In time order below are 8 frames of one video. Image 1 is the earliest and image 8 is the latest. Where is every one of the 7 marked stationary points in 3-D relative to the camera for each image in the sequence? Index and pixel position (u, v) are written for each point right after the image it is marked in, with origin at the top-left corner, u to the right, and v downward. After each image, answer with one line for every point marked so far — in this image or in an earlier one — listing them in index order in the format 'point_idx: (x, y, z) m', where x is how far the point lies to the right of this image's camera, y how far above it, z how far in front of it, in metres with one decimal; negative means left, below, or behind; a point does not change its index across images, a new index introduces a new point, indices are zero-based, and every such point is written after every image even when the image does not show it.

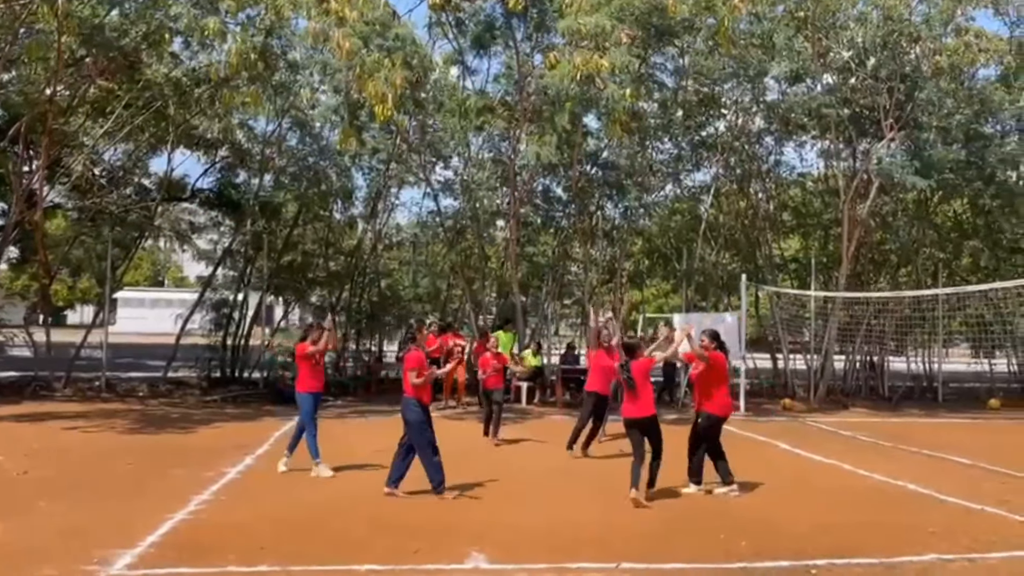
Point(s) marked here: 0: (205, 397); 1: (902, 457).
0: (-6.1, -2.1, +17.0) m
1: (+5.4, -2.3, +11.9) m
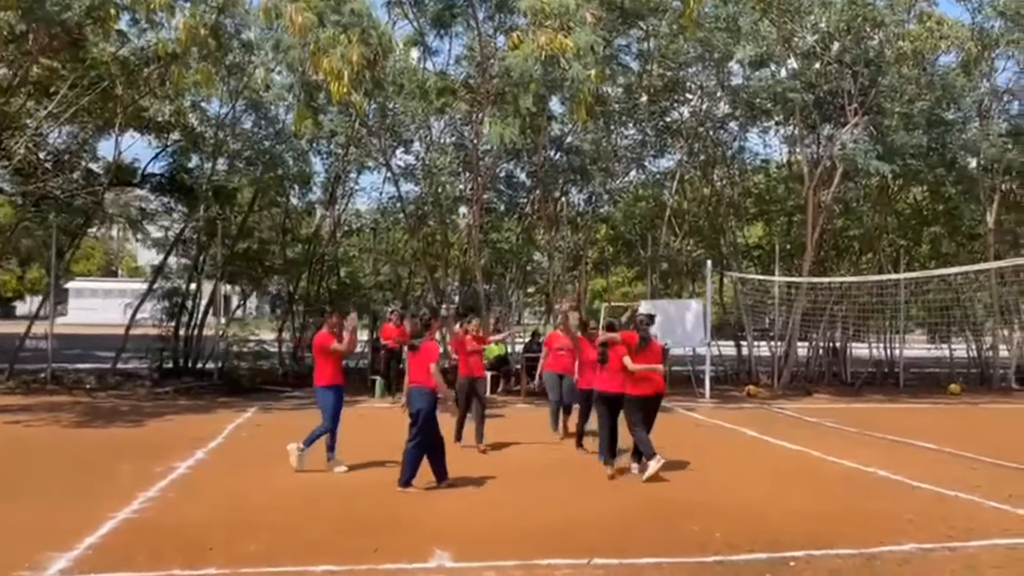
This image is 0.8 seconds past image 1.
0: (-6.8, -1.9, +16.4) m
1: (+4.9, -2.1, +11.8) m
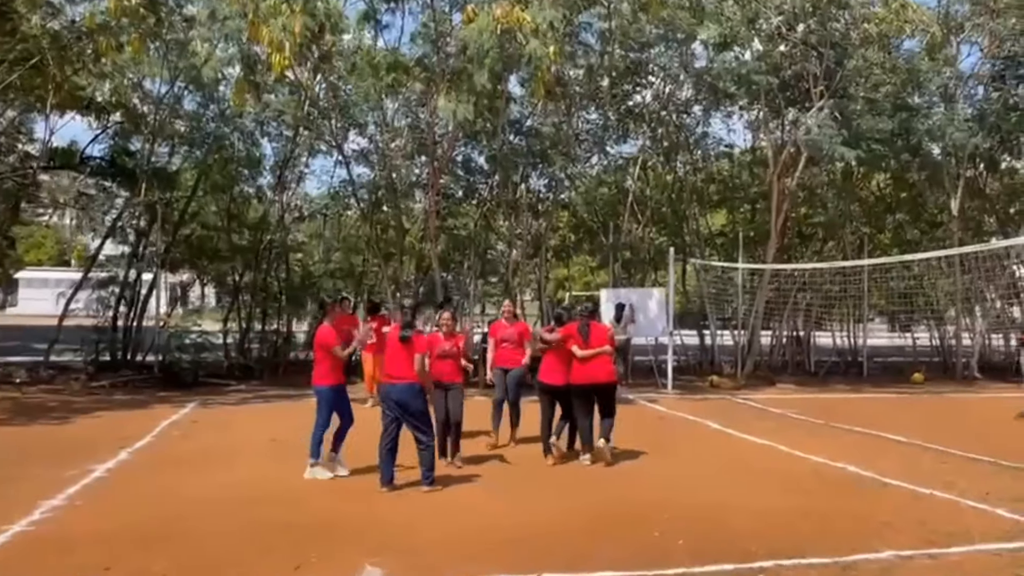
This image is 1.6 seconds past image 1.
0: (-7.6, -1.7, +15.5) m
1: (+4.3, -2.0, +11.3) m
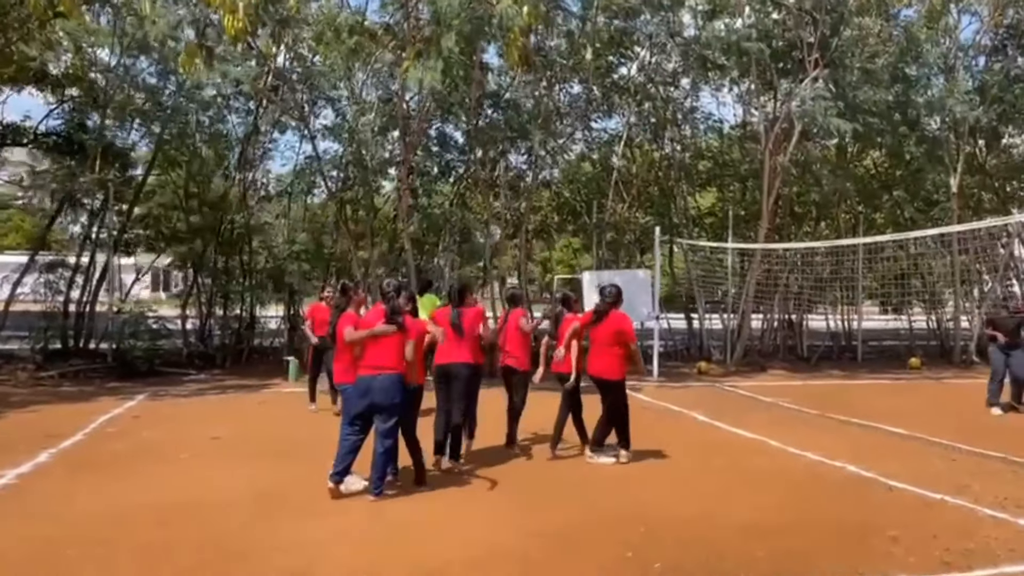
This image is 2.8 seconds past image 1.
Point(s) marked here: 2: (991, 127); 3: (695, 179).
0: (-8.0, -1.4, +14.5) m
1: (+3.9, -1.7, +10.5) m
2: (+10.5, +3.5, +18.8) m
3: (+4.2, +2.5, +19.8) m
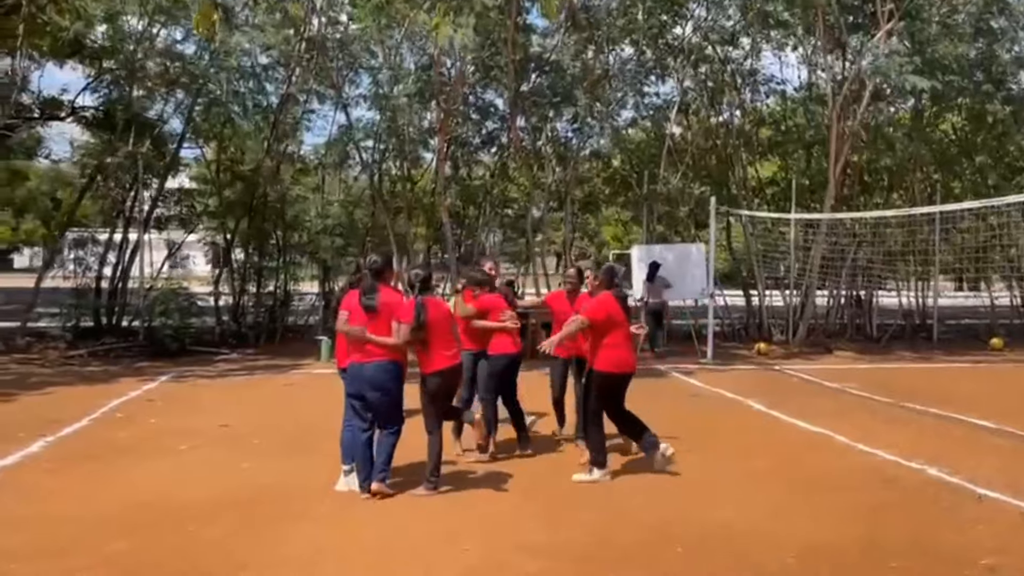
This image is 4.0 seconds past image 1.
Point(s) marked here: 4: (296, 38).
0: (-7.3, -1.0, +14.2) m
1: (+4.3, -1.4, +9.4) m
2: (+11.4, +4.0, +17.0) m
3: (+5.2, +3.0, +18.5) m
4: (-3.8, +4.4, +15.2) m
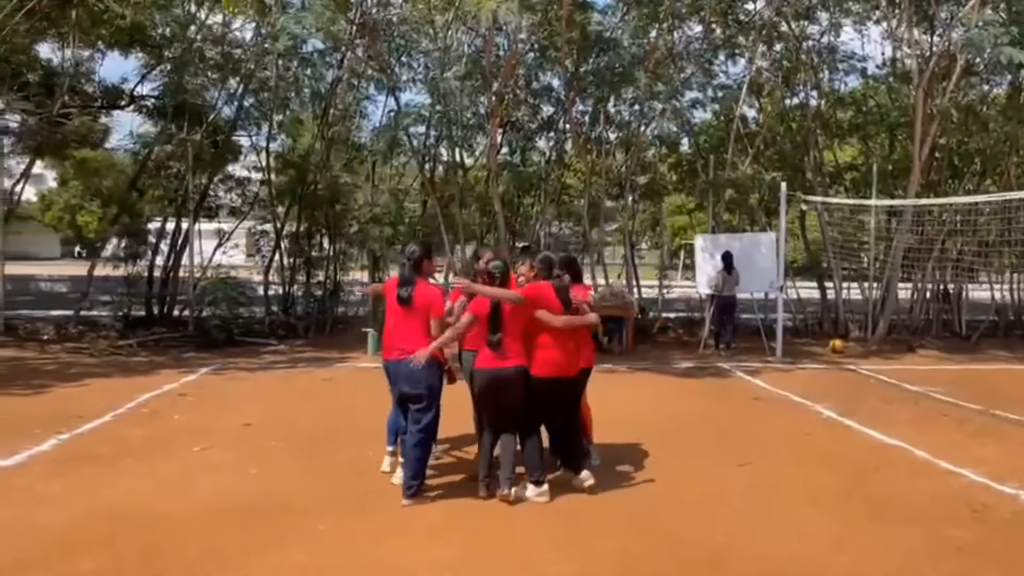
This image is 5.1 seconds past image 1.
0: (-6.4, -0.9, +14.1) m
1: (+4.7, -1.4, +8.3) m
2: (+12.5, +4.1, +15.3) m
3: (+6.4, +3.2, +17.2) m
4: (-2.8, +4.6, +14.7) m
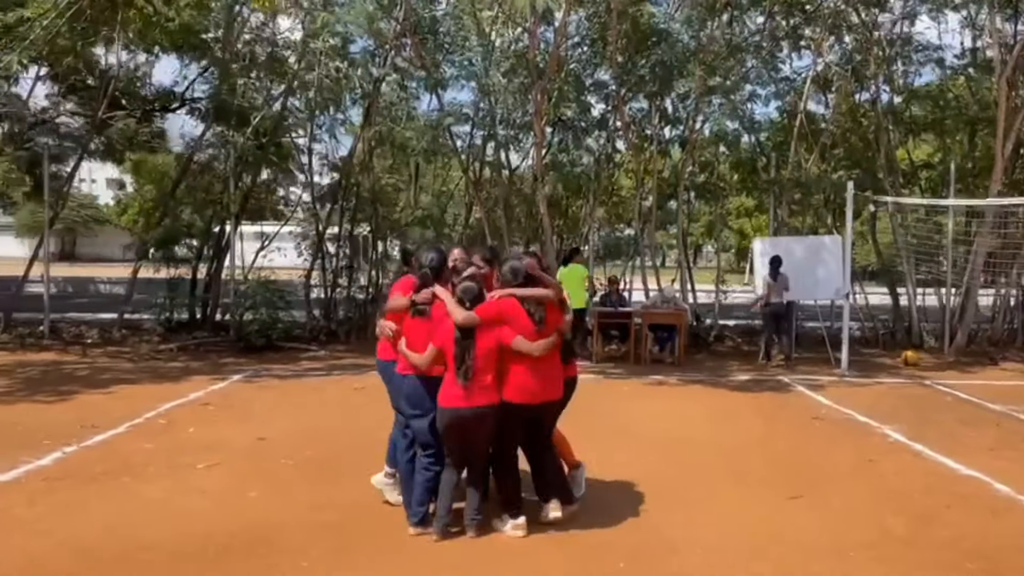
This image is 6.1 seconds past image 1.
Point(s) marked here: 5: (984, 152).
0: (-5.7, -0.9, +13.9) m
1: (+5.0, -1.5, +7.3) m
2: (+13.2, +4.0, +13.7) m
3: (+7.4, +3.1, +16.1) m
4: (-2.0, +4.5, +14.3) m
5: (+8.7, +2.6, +16.0) m
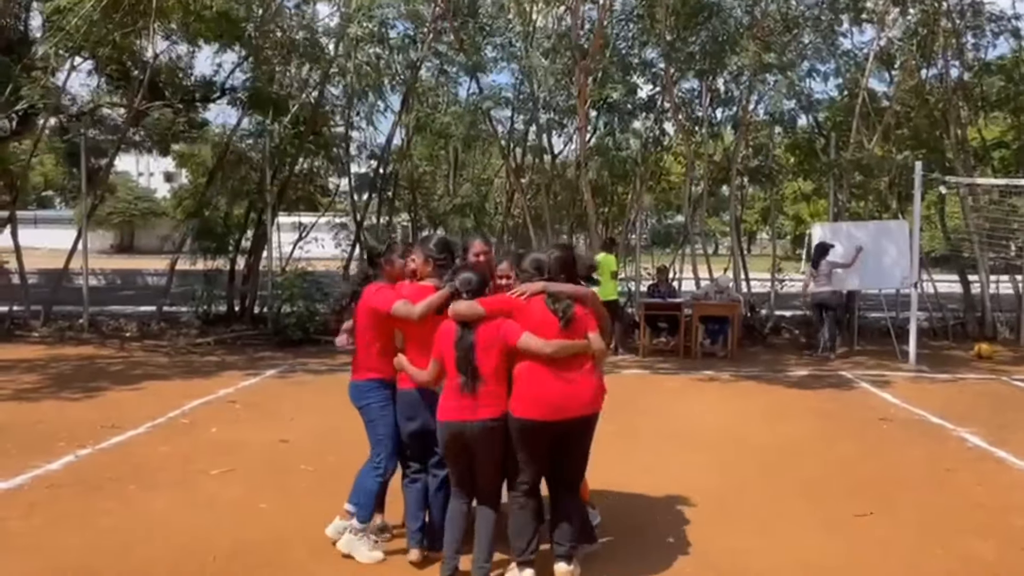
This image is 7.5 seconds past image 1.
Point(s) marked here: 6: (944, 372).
0: (-5.0, -0.8, +13.7) m
1: (+5.2, -1.4, +6.5) m
2: (+13.9, +4.2, +12.3) m
3: (+8.2, +3.3, +15.0) m
4: (-1.4, +4.6, +13.8) m
5: (+9.5, +2.8, +14.8) m
6: (+5.9, -1.1, +11.7) m
